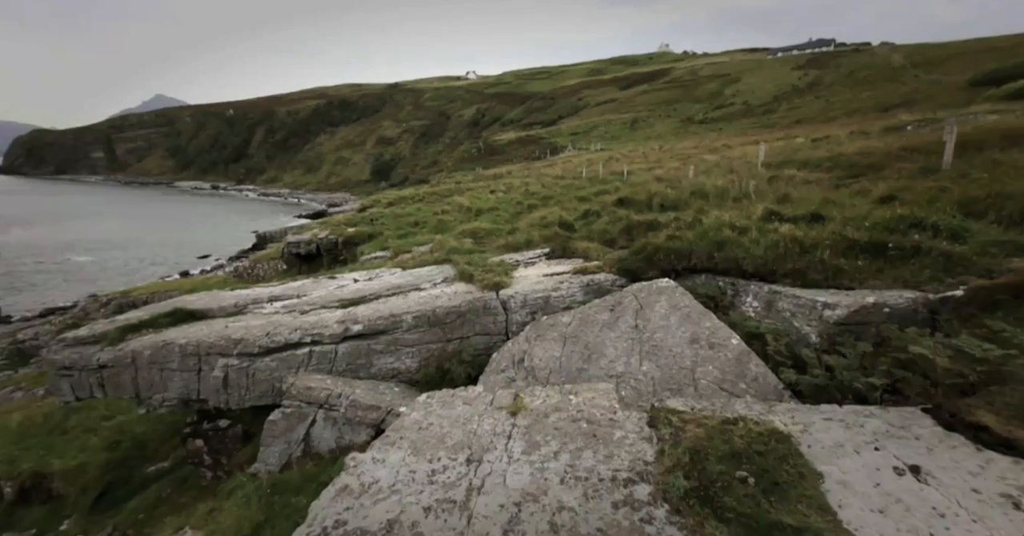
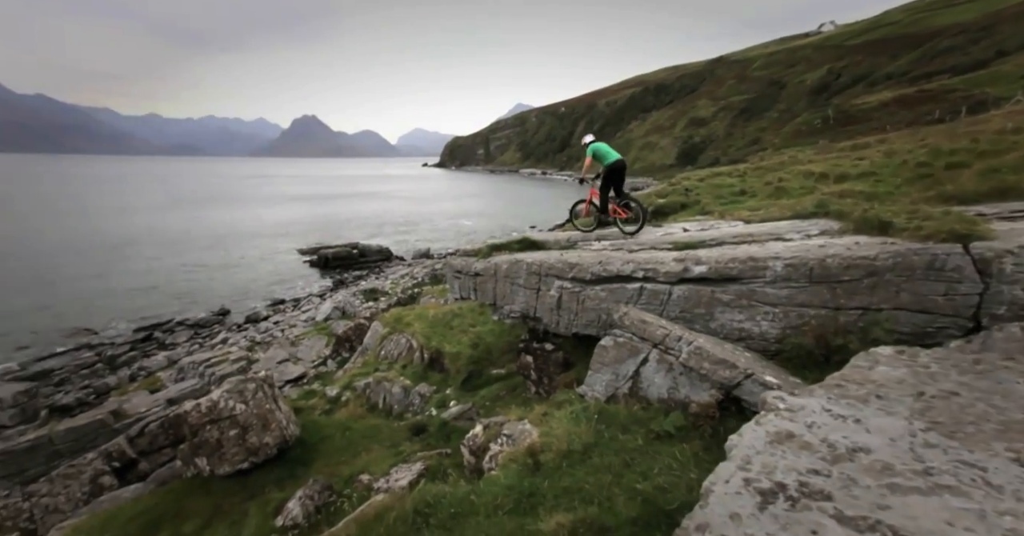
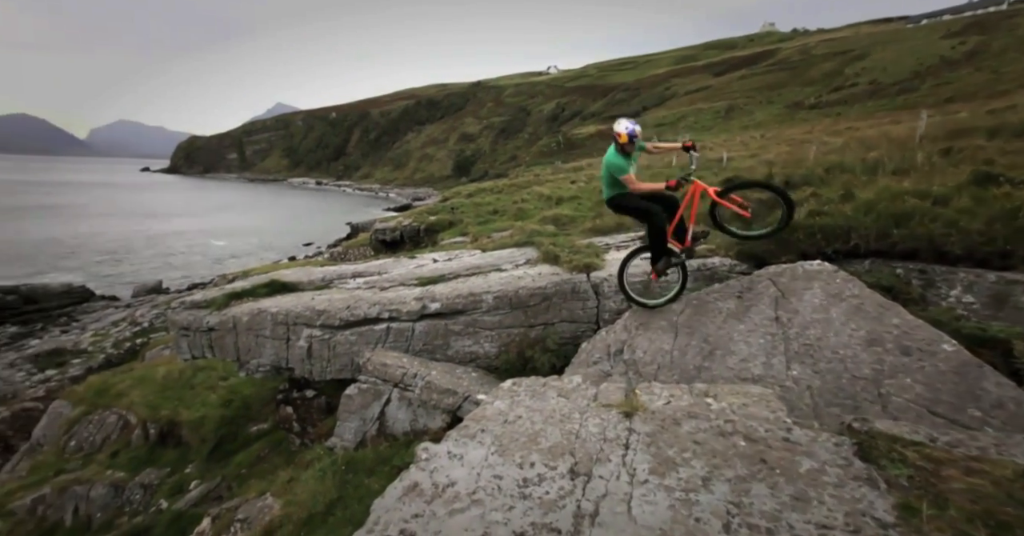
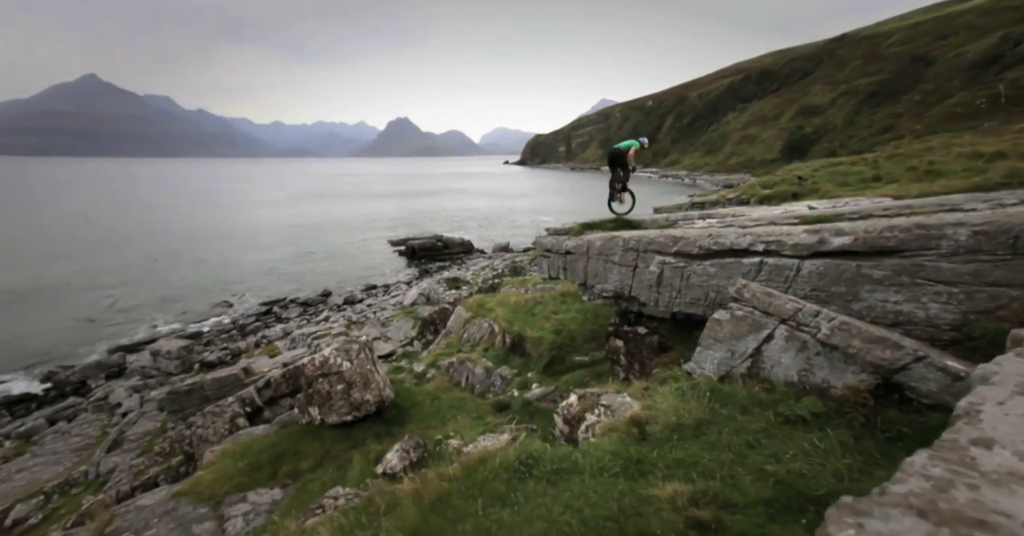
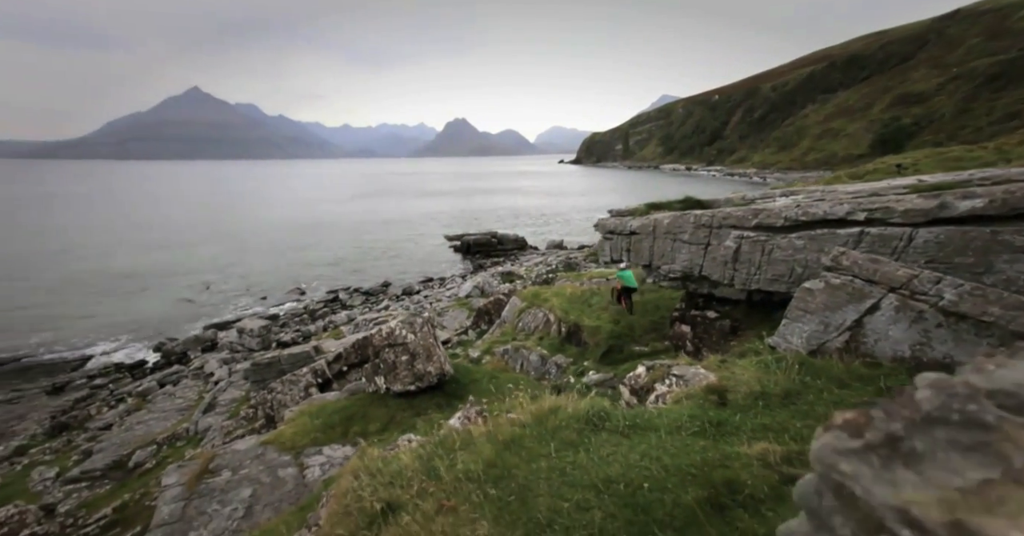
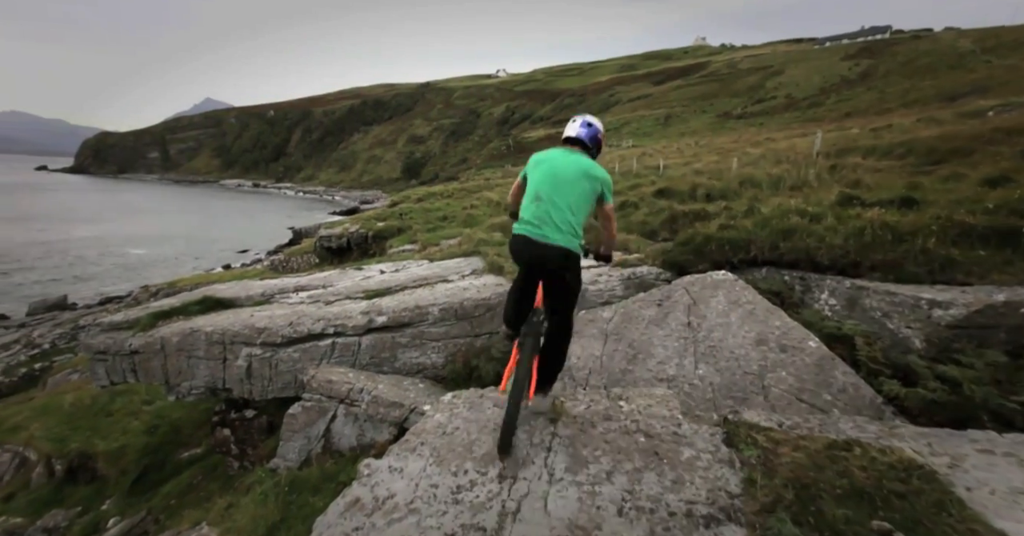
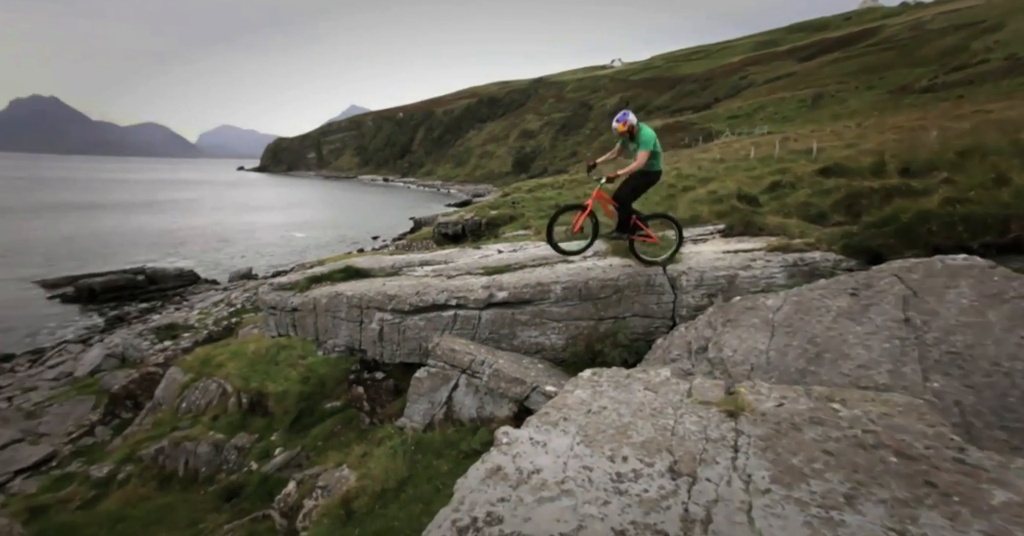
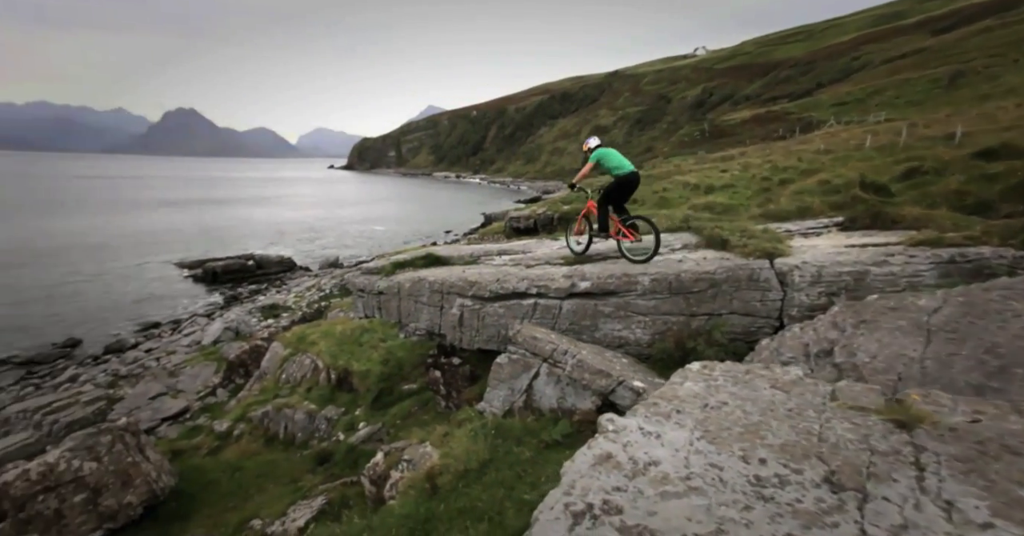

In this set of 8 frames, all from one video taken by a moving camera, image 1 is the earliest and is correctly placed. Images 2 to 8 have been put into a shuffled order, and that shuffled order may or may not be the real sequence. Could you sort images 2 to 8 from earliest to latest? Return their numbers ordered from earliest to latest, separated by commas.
6, 3, 7, 8, 2, 4, 5
